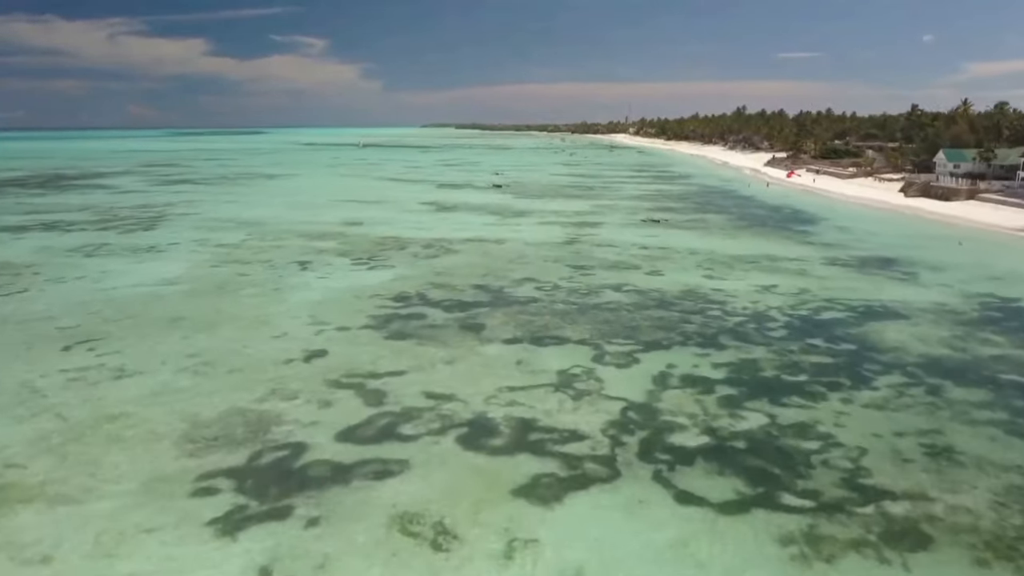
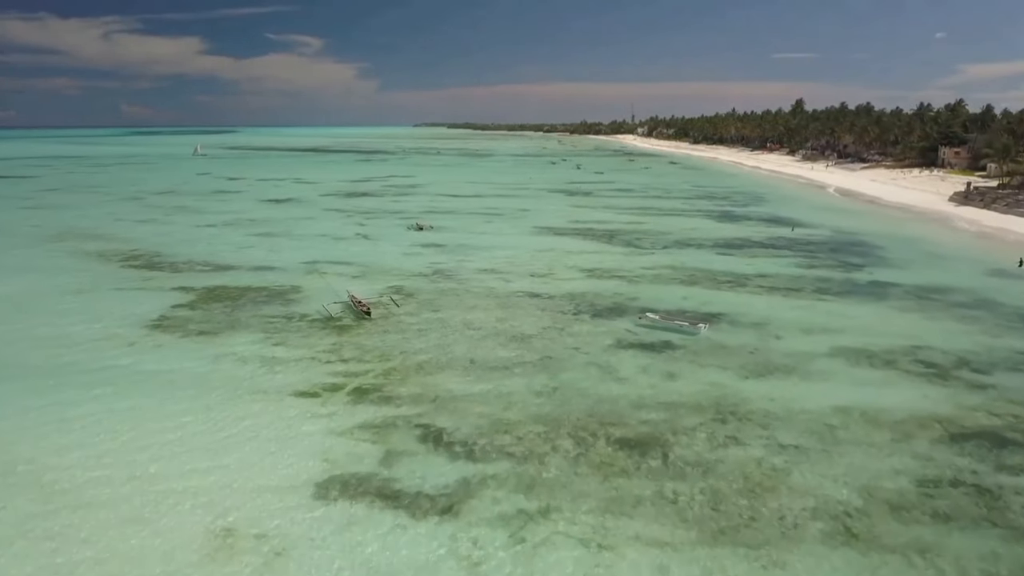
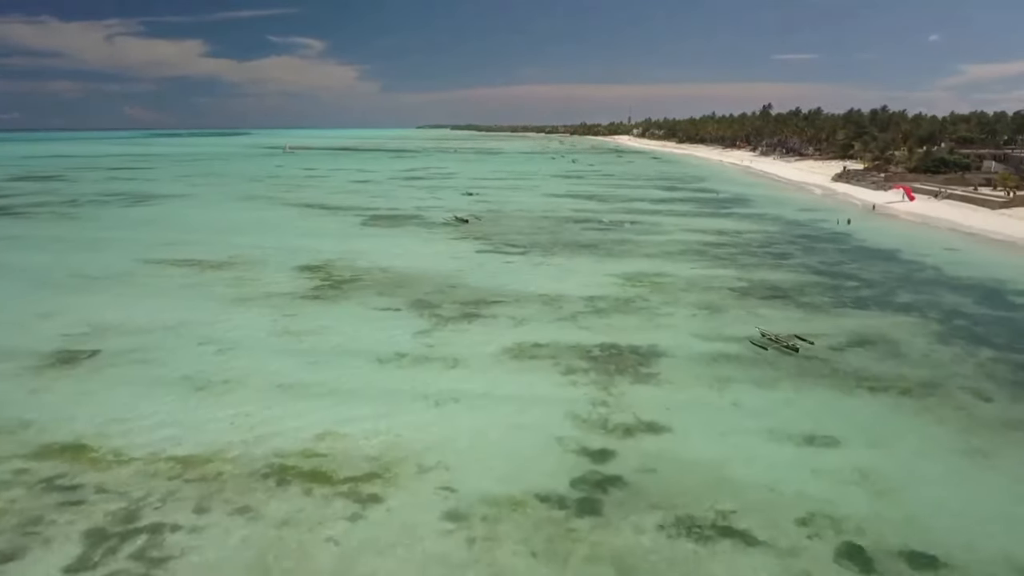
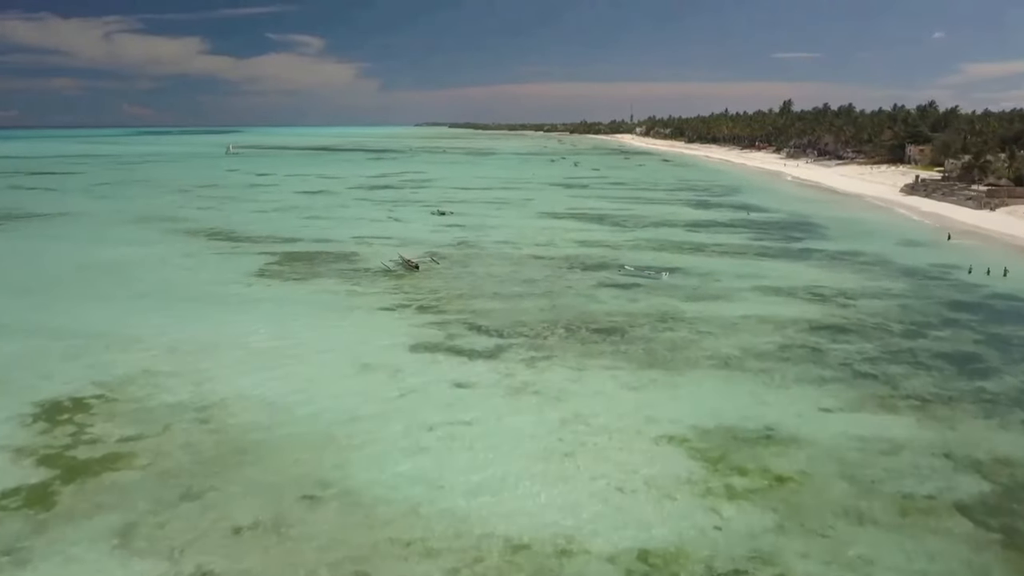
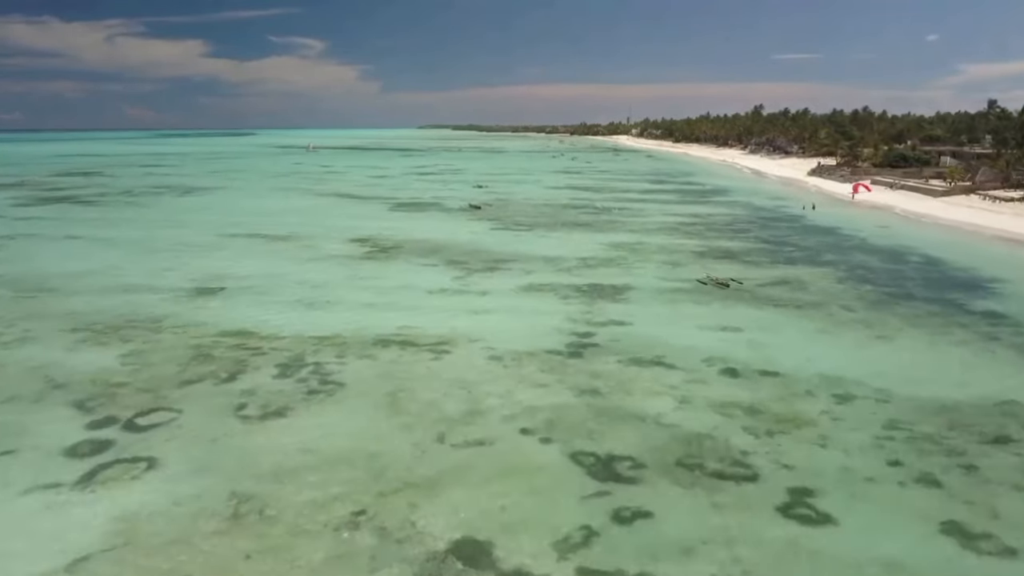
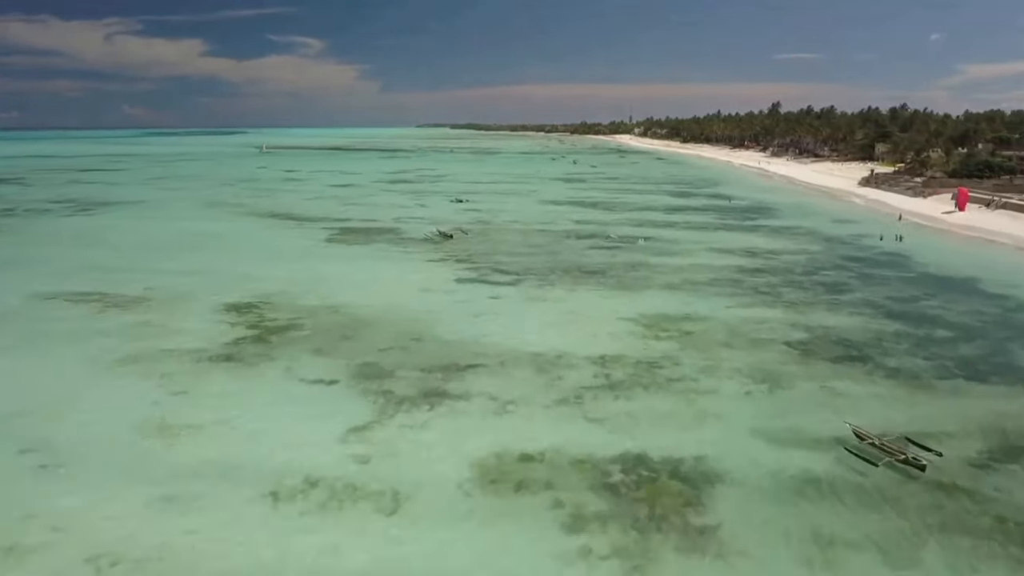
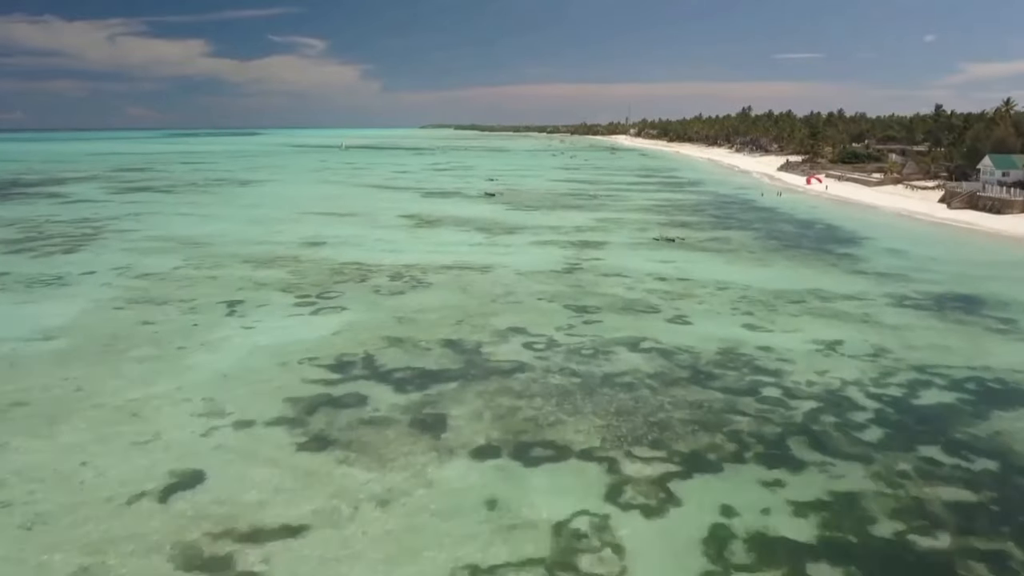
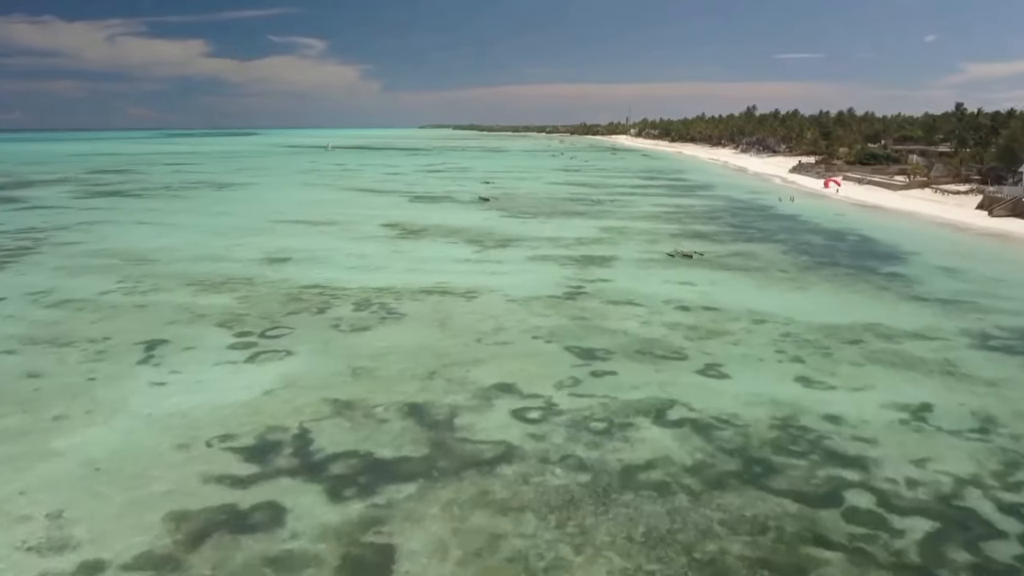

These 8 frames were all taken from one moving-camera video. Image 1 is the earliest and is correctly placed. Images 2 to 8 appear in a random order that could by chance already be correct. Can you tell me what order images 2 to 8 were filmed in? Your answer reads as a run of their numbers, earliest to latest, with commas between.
7, 8, 5, 3, 6, 4, 2
